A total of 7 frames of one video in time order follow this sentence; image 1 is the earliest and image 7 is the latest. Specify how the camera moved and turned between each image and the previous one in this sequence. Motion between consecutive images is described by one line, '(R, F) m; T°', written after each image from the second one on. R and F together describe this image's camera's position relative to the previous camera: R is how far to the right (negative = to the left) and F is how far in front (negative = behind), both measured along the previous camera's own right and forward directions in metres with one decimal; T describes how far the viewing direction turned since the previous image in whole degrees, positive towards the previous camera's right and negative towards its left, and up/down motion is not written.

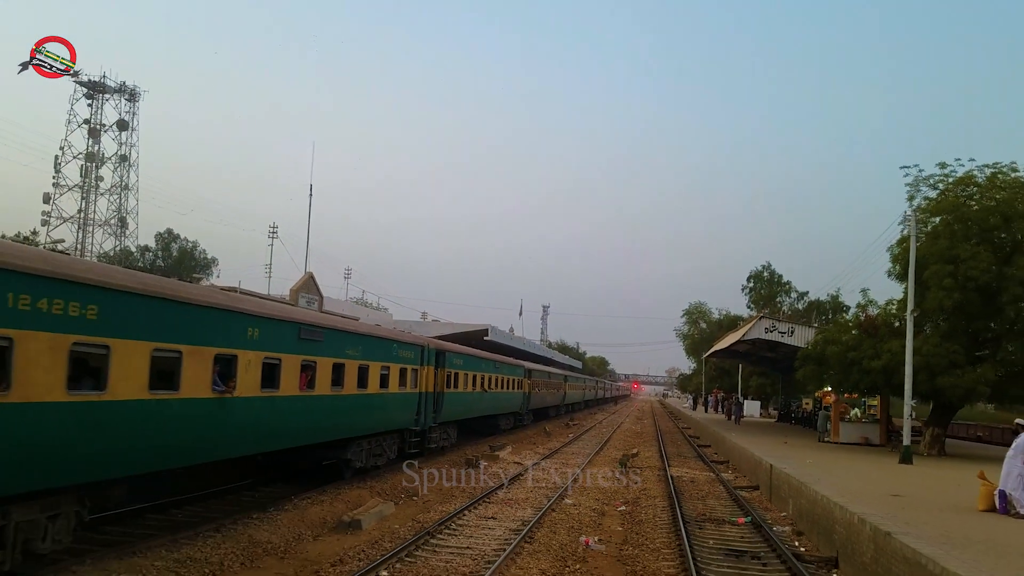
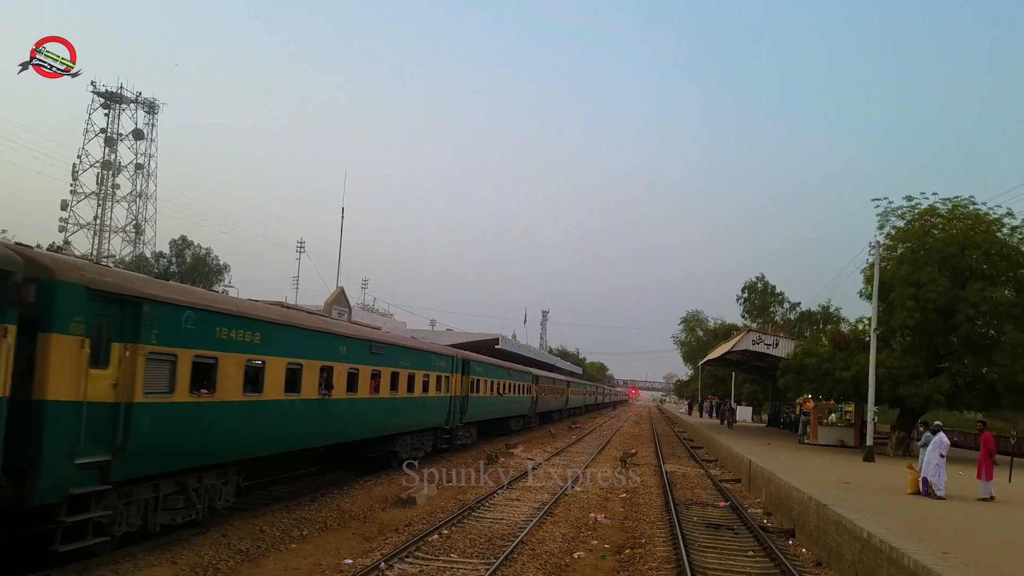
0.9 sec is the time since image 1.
(-0.4, -2.5) m; 0°
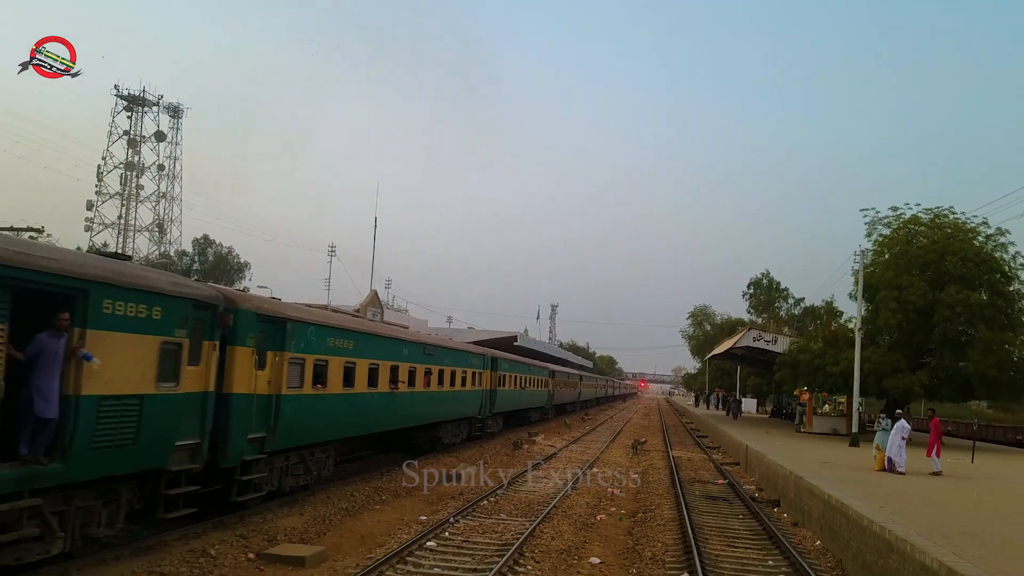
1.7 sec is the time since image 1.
(-0.4, -2.3) m; -1°
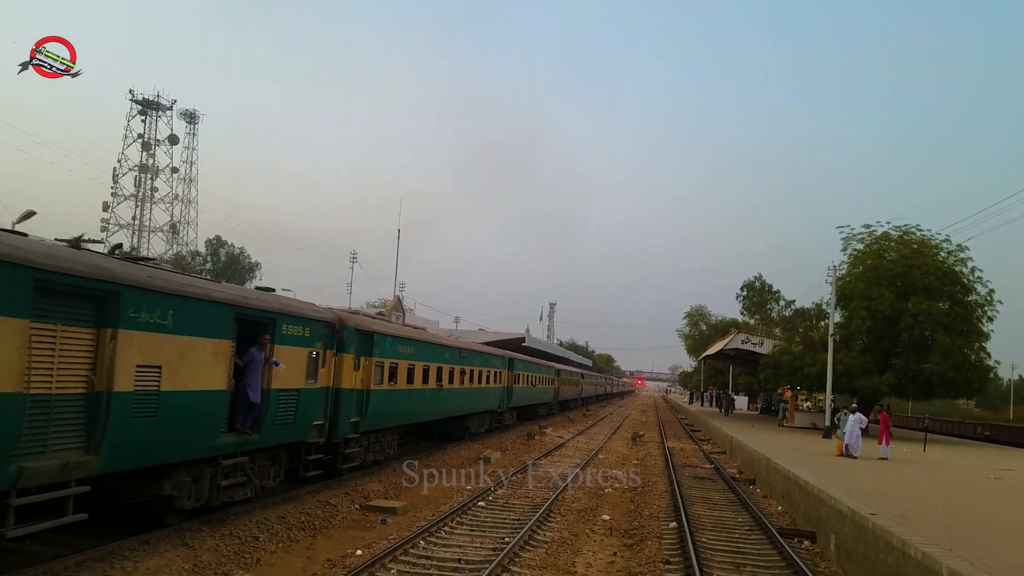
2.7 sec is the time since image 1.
(-0.5, -2.9) m; 0°
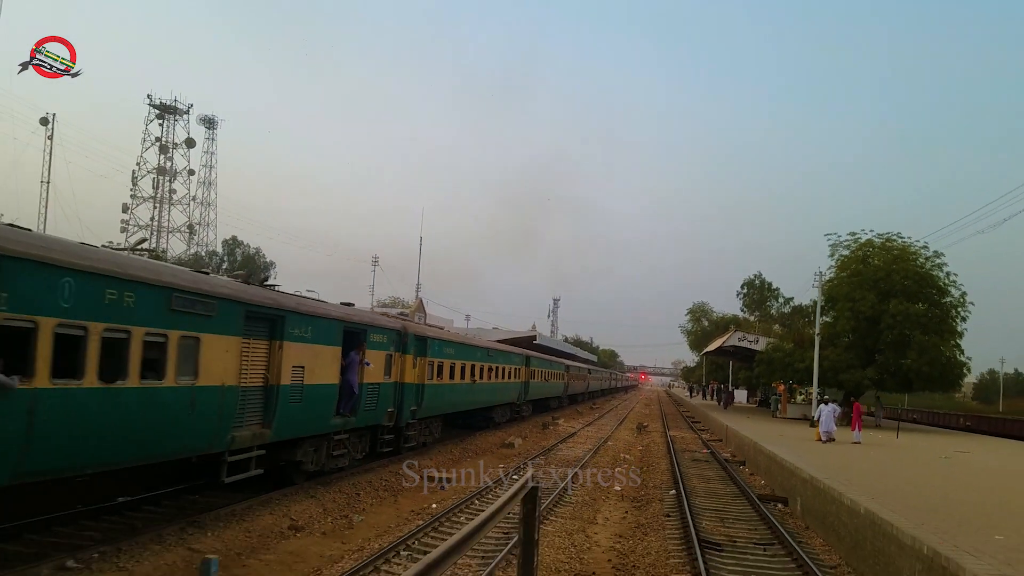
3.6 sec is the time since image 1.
(-0.4, -2.6) m; 0°
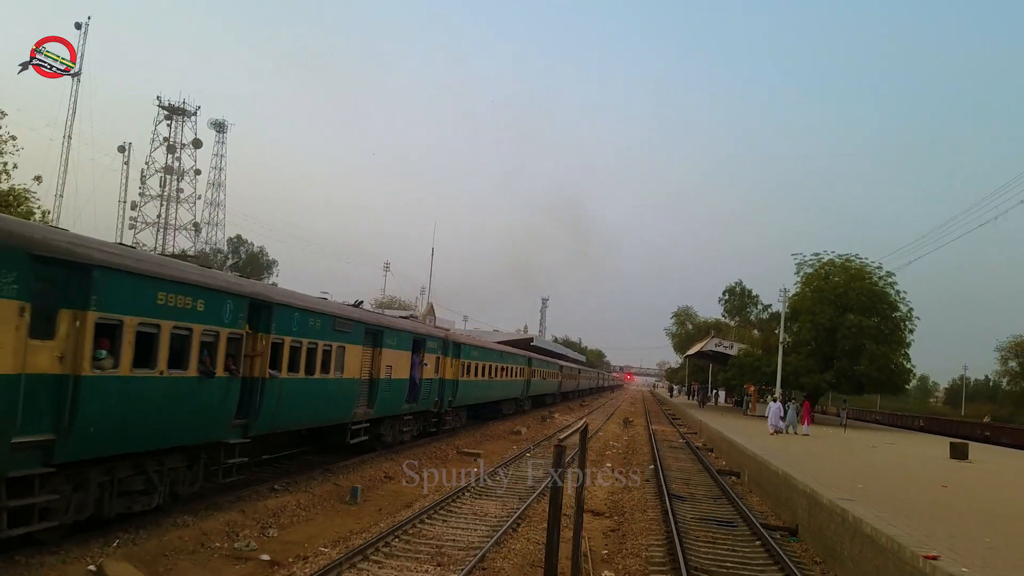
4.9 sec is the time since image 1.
(-0.7, -3.9) m; +1°
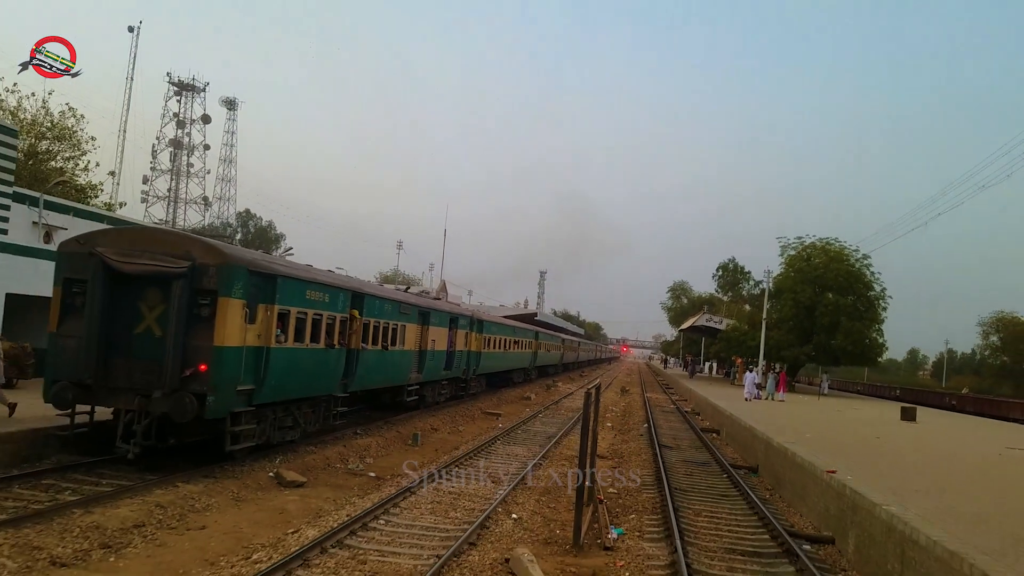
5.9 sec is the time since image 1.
(-0.5, -3.1) m; 0°
